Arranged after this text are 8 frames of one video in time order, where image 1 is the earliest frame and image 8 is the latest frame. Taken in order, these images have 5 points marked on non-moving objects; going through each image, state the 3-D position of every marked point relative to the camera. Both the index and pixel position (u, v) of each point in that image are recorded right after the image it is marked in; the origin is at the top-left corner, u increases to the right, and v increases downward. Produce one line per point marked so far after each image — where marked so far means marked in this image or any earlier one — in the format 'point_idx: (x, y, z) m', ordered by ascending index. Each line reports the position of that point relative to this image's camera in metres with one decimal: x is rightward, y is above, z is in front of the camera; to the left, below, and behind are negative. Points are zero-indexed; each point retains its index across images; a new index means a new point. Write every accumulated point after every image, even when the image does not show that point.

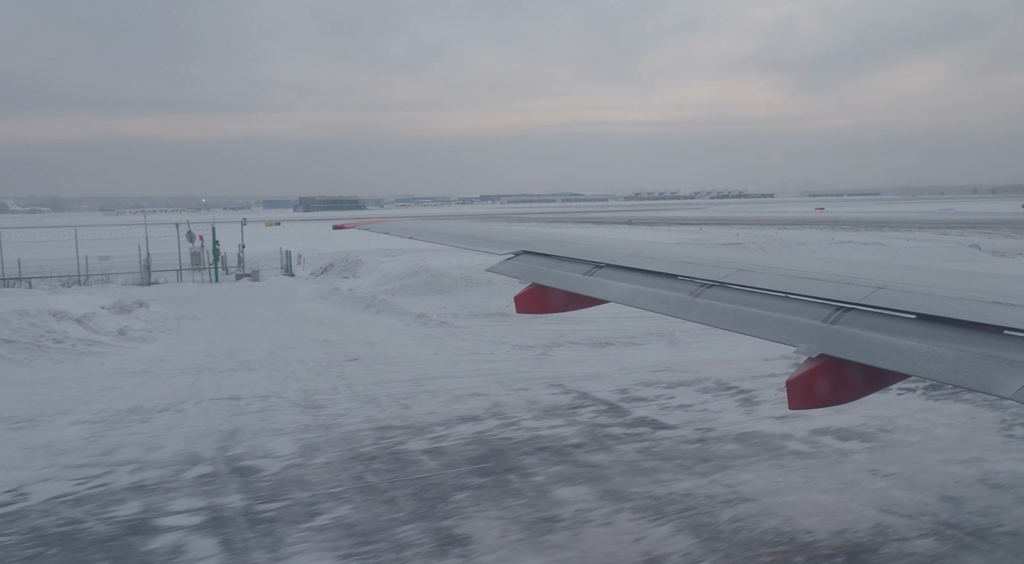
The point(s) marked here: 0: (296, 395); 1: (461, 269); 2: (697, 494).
0: (-2.4, -1.2, +8.7) m
1: (-1.3, +0.3, +19.1) m
2: (+1.3, -1.5, +5.5) m
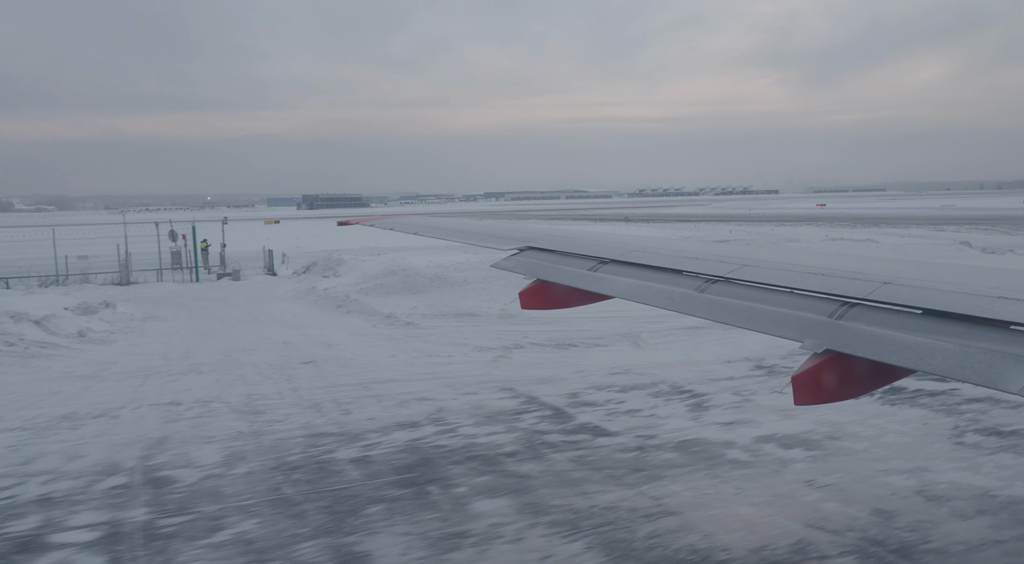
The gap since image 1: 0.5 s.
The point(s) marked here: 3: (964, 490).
0: (-2.9, -1.3, +8.5) m
1: (-1.8, +0.3, +18.9) m
2: (+0.7, -1.5, +5.3) m
3: (+3.1, -1.4, +5.5) m
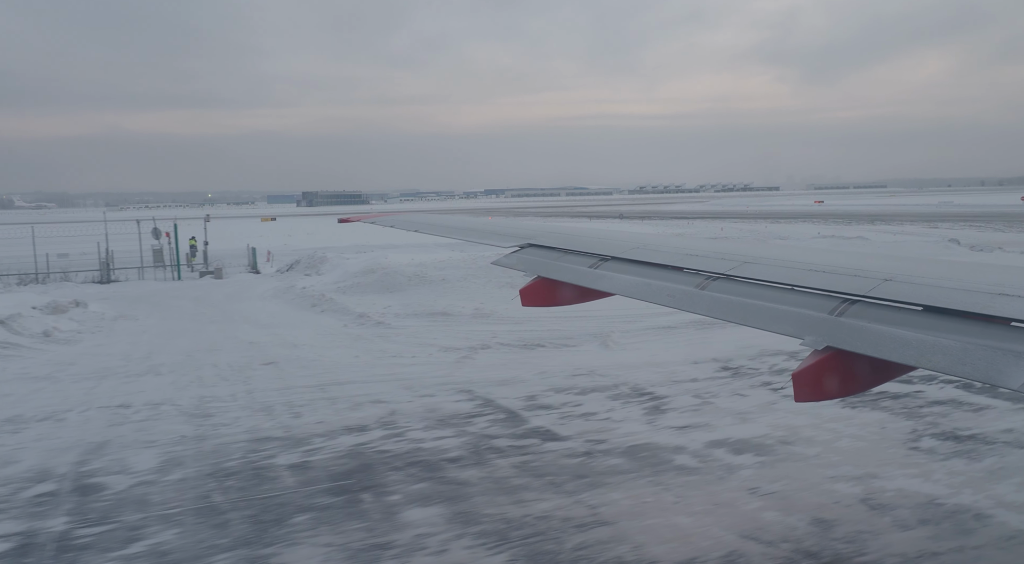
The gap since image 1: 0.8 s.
0: (-3.4, -1.3, +8.3) m
1: (-2.3, +0.4, +18.7) m
2: (+0.3, -1.5, +5.1) m
3: (+2.7, -1.4, +5.3) m
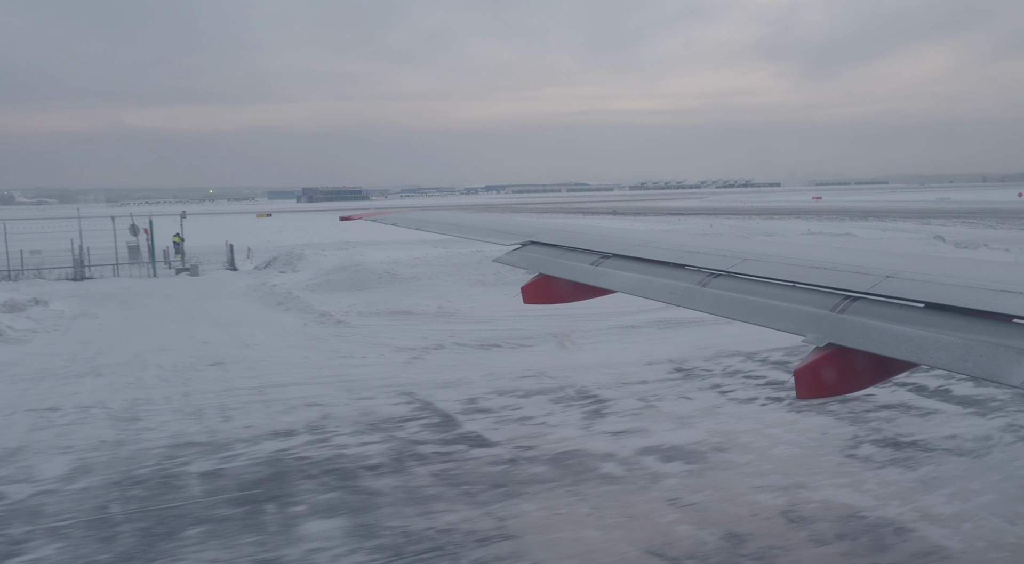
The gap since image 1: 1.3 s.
0: (-4.0, -1.3, +8.1) m
1: (-2.9, +0.4, +18.5) m
2: (-0.3, -1.5, +4.9) m
3: (+2.1, -1.5, +5.1) m
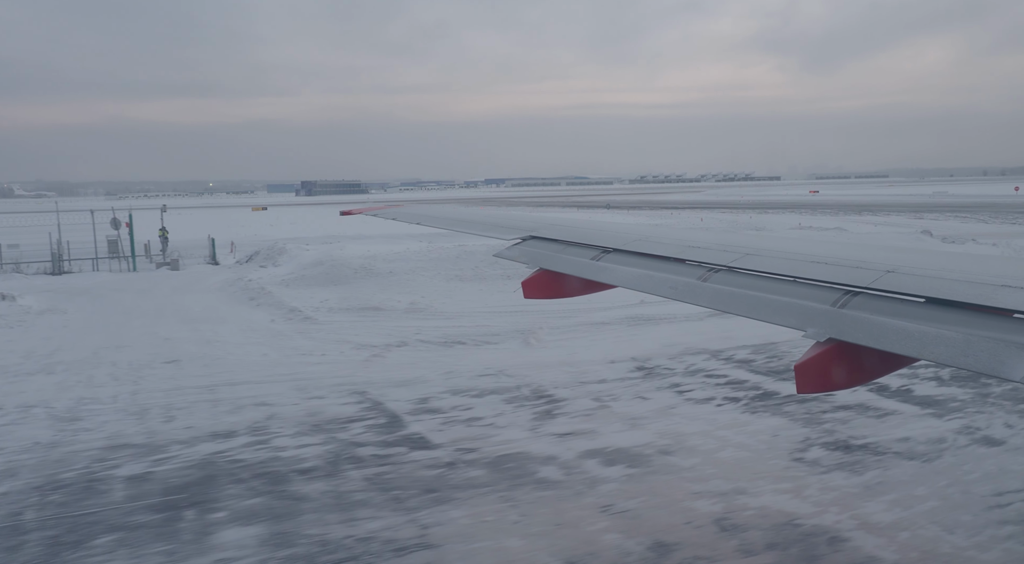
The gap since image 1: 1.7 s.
0: (-4.5, -1.2, +7.9) m
1: (-3.3, +0.5, +18.3) m
2: (-0.8, -1.5, +4.7) m
3: (+1.6, -1.5, +4.9) m
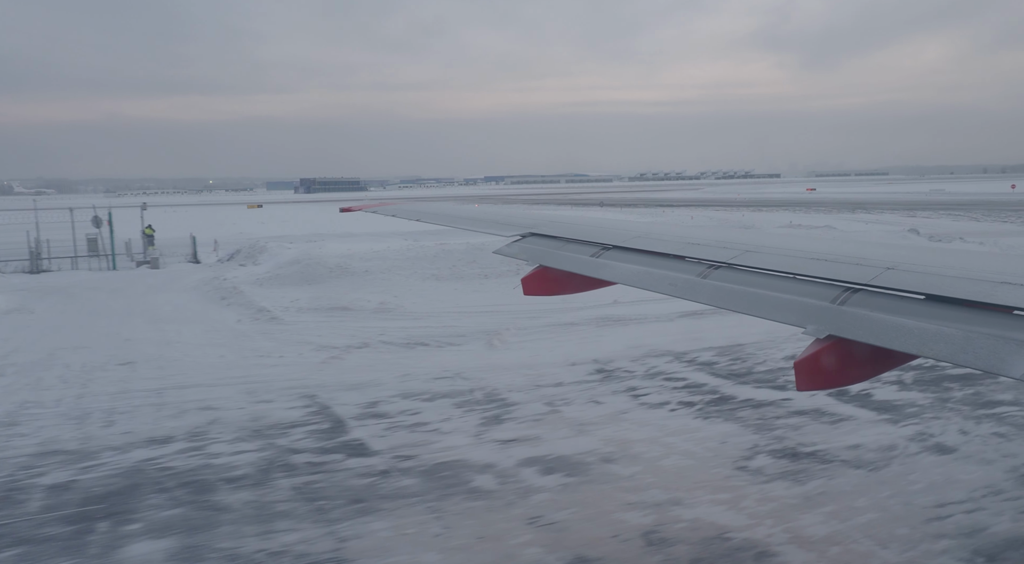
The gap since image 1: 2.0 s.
0: (-4.9, -1.2, +7.7) m
1: (-3.8, +0.6, +18.1) m
2: (-1.3, -1.6, +4.6) m
3: (+1.1, -1.5, +4.7) m
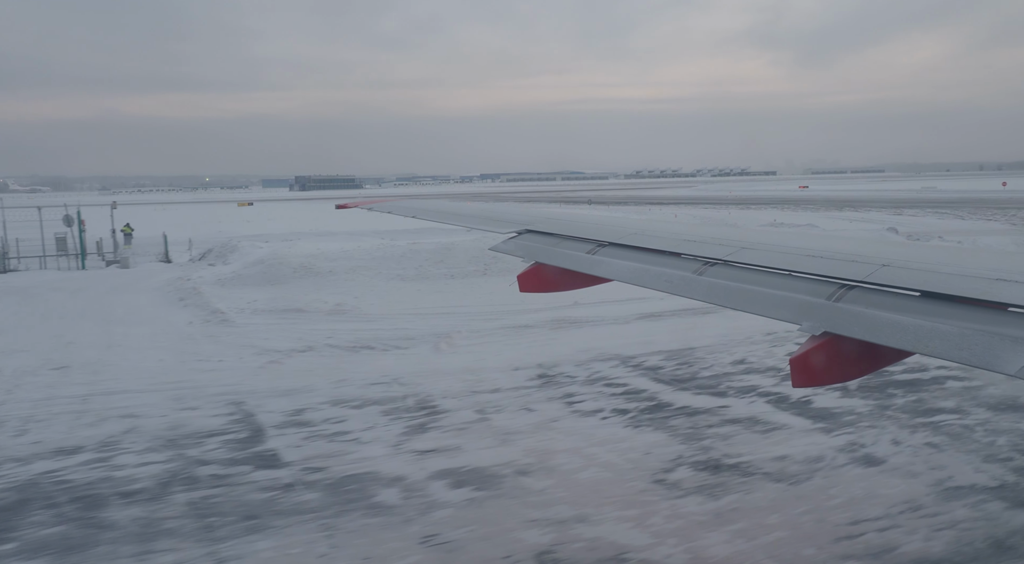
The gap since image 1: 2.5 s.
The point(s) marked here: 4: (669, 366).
0: (-5.6, -1.3, +7.5) m
1: (-4.5, +0.6, +17.9) m
2: (-1.9, -1.6, +4.3) m
3: (+0.5, -1.5, +4.5) m
4: (+1.7, -0.9, +8.8) m
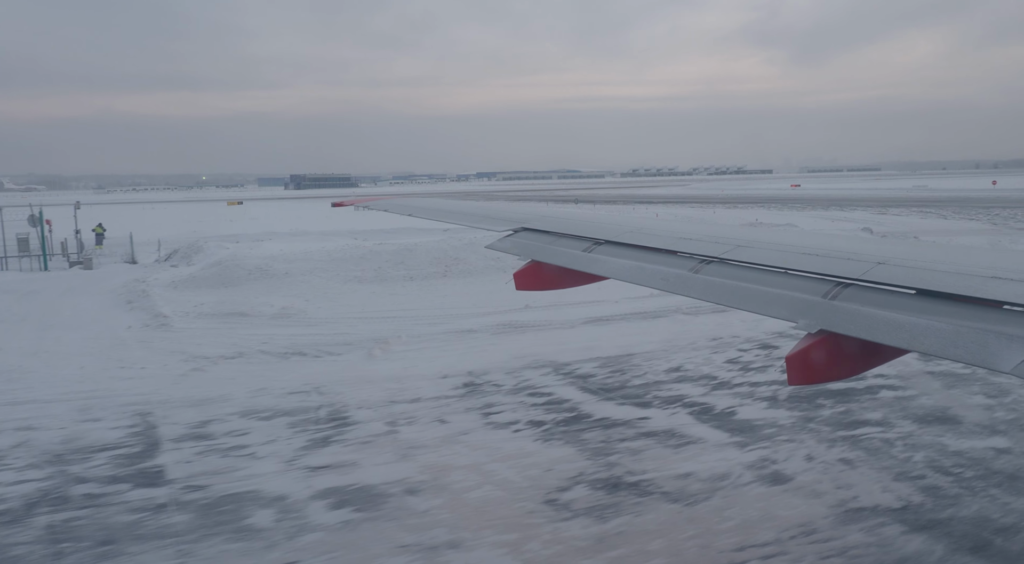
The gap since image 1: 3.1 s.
0: (-6.3, -1.3, +7.1) m
1: (-5.3, +0.5, +17.6) m
2: (-2.7, -1.7, +4.0) m
3: (-0.3, -1.6, +4.2) m
4: (+1.0, -1.0, +8.5) m
